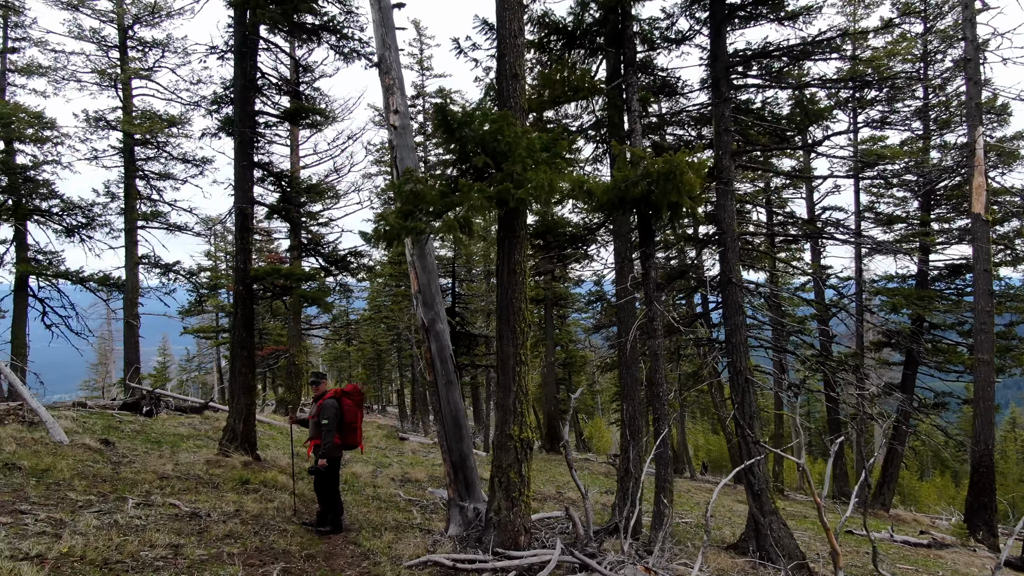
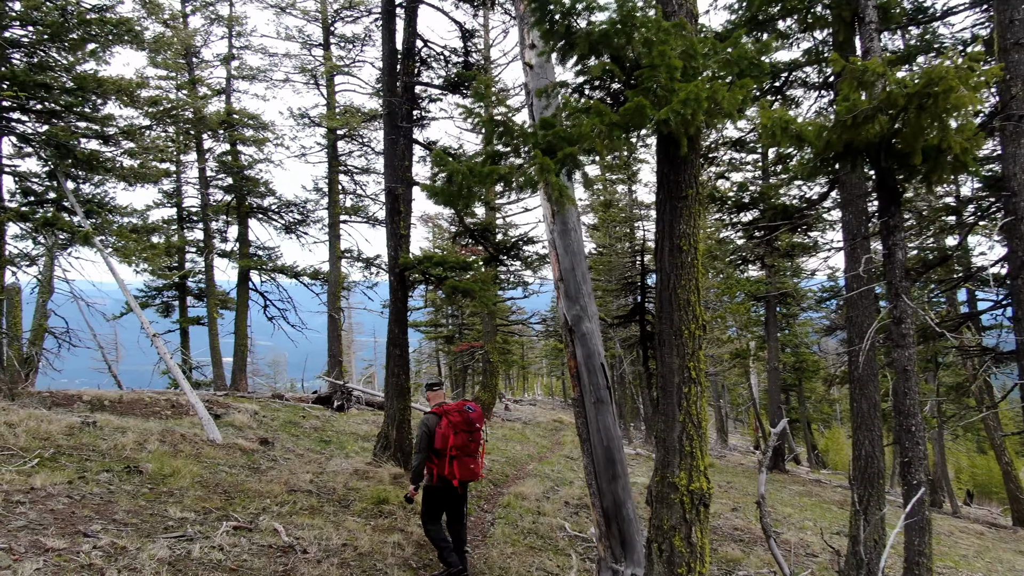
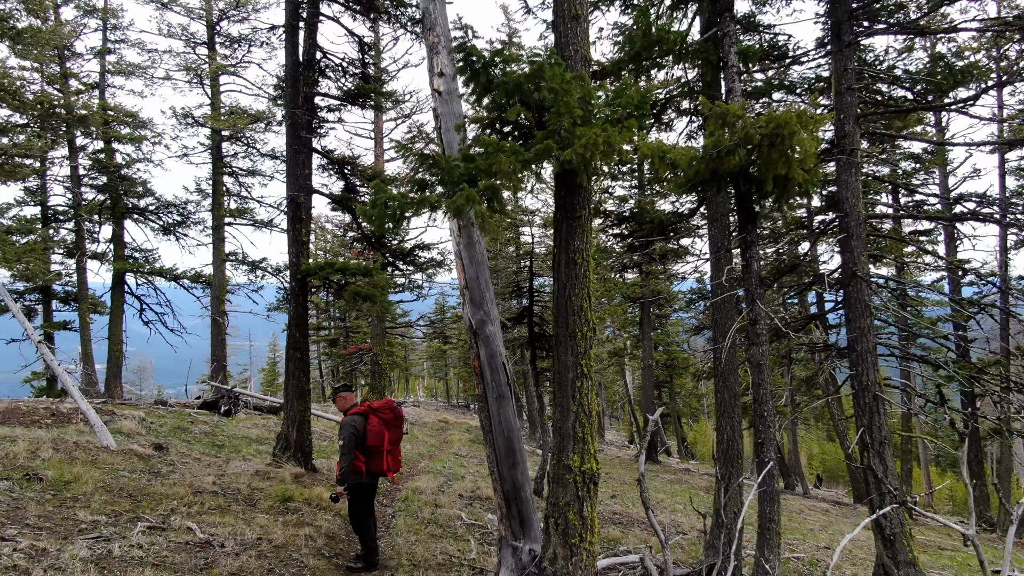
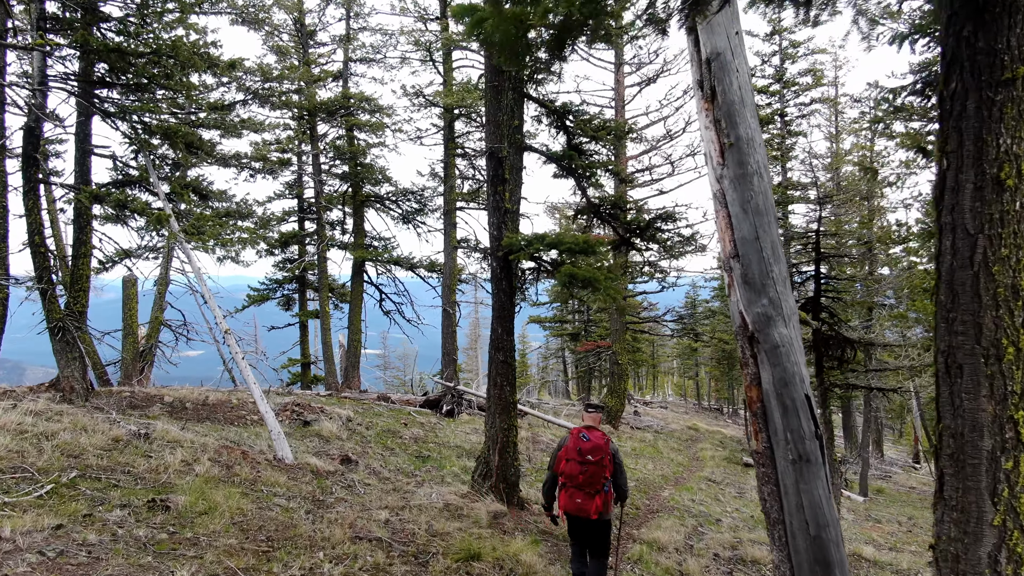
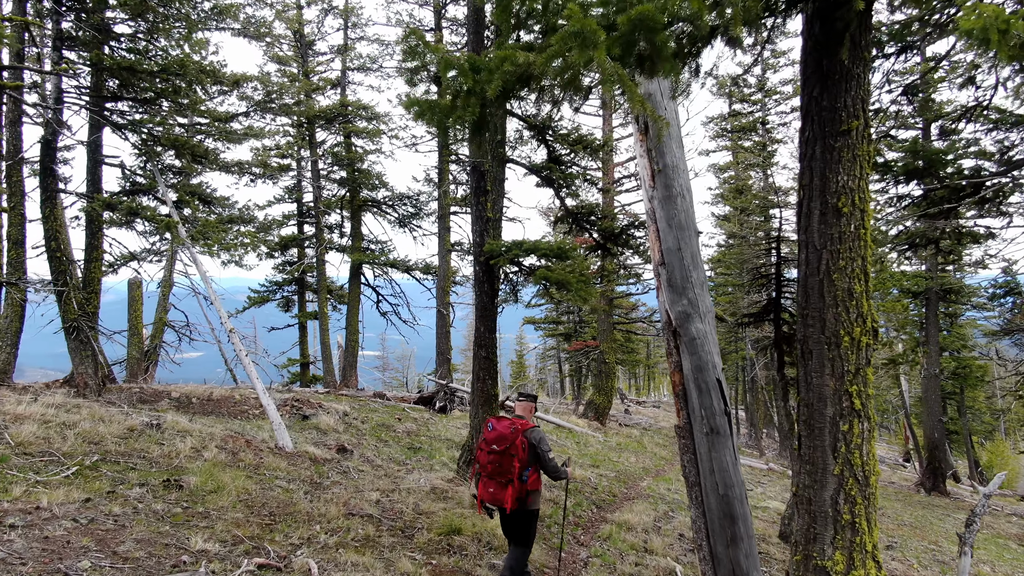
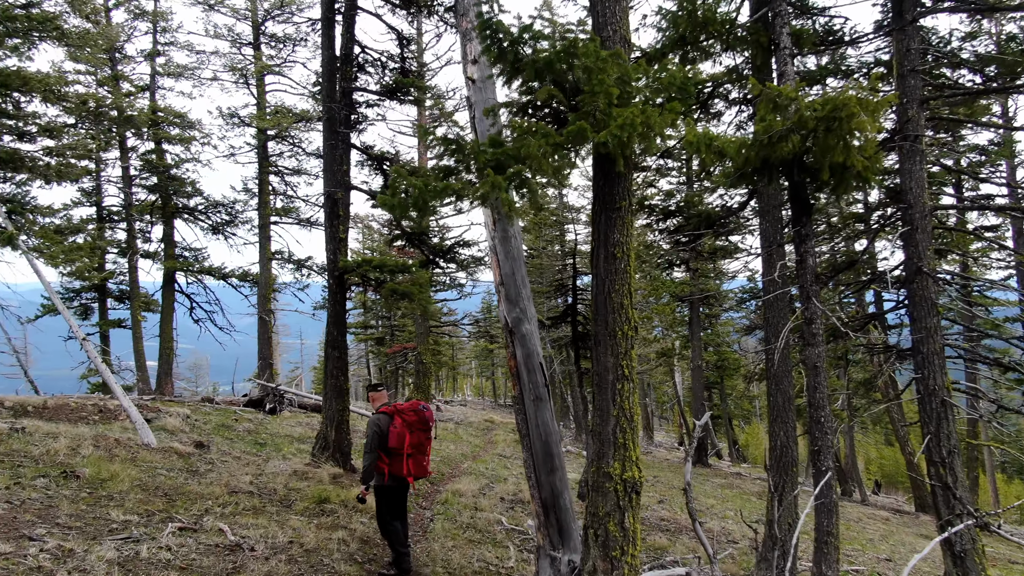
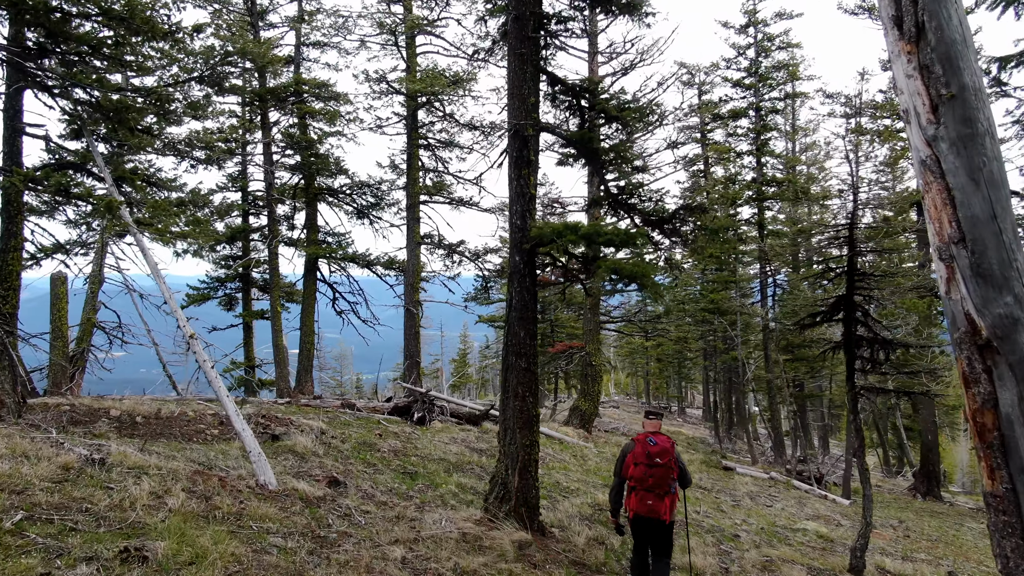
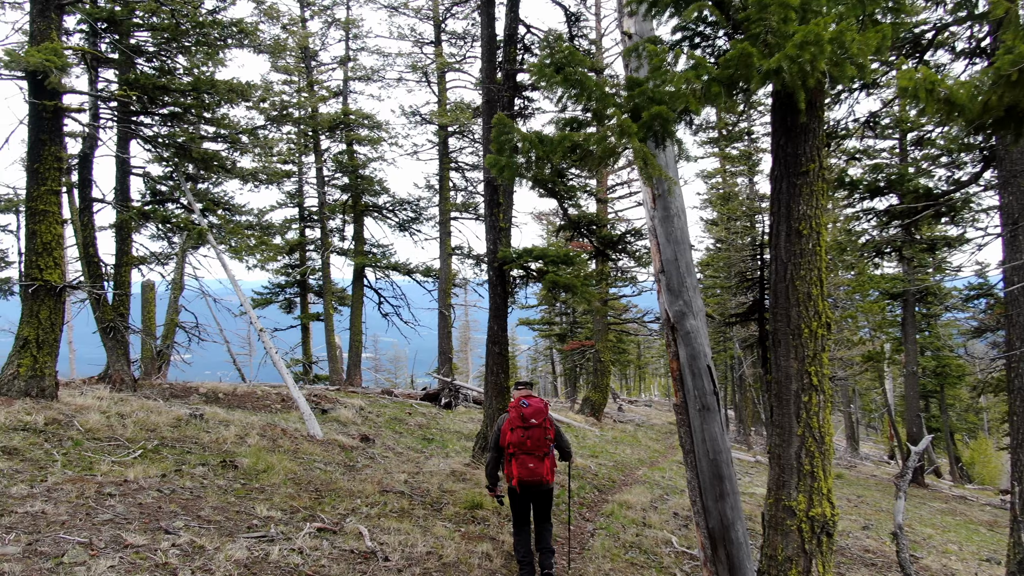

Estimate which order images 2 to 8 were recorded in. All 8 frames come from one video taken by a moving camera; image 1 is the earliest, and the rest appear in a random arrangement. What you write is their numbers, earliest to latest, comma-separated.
3, 6, 2, 8, 5, 4, 7
